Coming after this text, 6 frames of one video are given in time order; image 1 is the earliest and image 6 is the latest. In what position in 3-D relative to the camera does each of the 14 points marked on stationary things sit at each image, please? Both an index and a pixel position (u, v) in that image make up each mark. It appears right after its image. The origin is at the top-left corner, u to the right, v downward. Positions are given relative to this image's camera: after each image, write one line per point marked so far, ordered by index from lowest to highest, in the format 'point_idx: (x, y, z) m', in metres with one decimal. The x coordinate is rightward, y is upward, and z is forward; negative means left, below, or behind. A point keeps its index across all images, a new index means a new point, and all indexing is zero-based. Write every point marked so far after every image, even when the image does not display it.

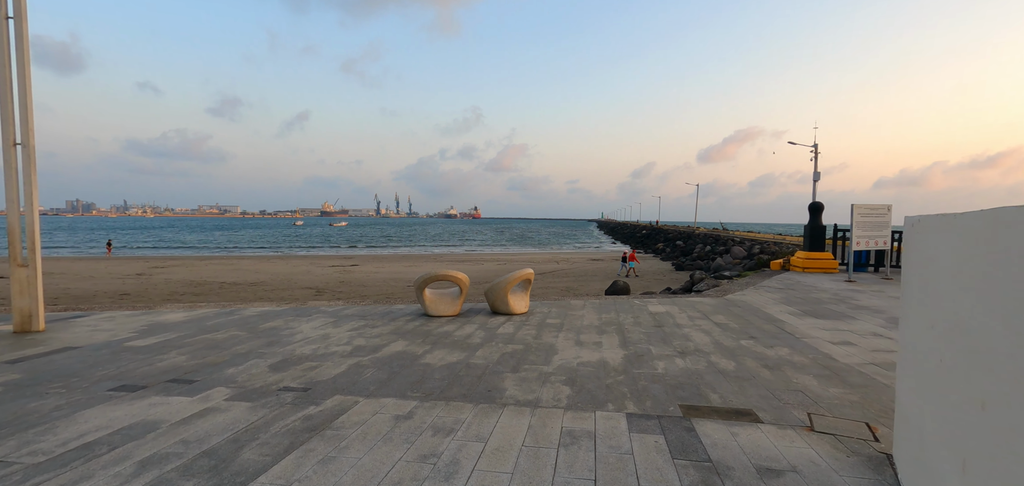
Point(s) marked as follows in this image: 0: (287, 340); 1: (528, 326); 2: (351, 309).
0: (-2.9, -1.2, +6.1) m
1: (+0.2, -1.2, +6.9) m
2: (-2.8, -1.1, +8.4) m
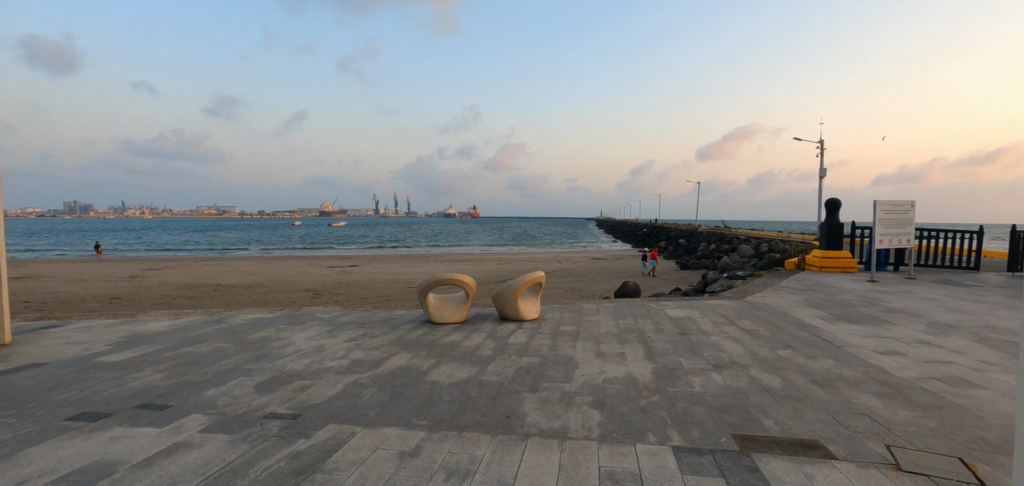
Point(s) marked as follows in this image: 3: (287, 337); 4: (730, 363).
0: (-2.7, -1.2, +5.6) m
1: (+0.4, -1.2, +6.4) m
2: (-2.6, -1.2, +7.8) m
3: (-2.9, -1.2, +6.3) m
4: (+2.3, -1.2, +5.0) m
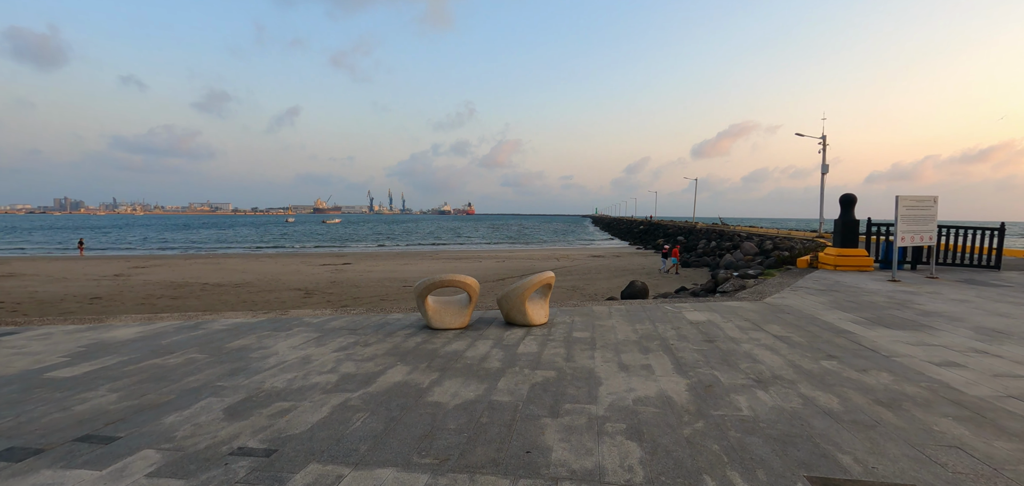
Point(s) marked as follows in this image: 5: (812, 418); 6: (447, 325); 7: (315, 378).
0: (-2.6, -1.2, +4.9) m
1: (+0.5, -1.2, +5.7) m
2: (-2.5, -1.1, +7.1) m
3: (-2.8, -1.2, +5.6) m
4: (+2.4, -1.2, +4.4) m
5: (+2.2, -1.3, +3.5) m
6: (-0.9, -1.1, +6.4) m
7: (-1.8, -1.2, +4.5) m
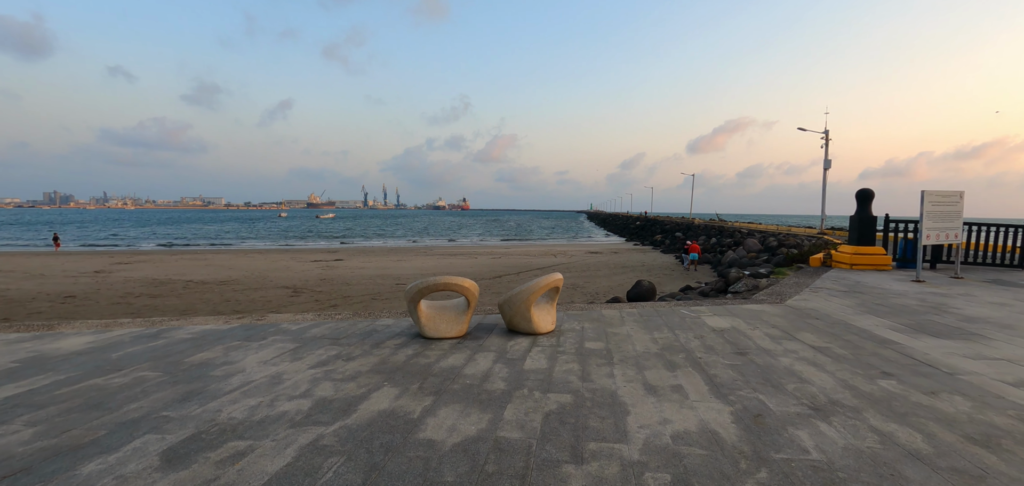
0: (-2.5, -1.2, +4.1) m
1: (+0.5, -1.2, +5.0) m
2: (-2.5, -1.1, +6.4) m
3: (-2.8, -1.2, +4.8) m
4: (+2.4, -1.2, +3.7) m
5: (+2.3, -1.3, +2.8) m
6: (-0.8, -1.1, +5.7) m
7: (-1.7, -1.2, +3.7) m
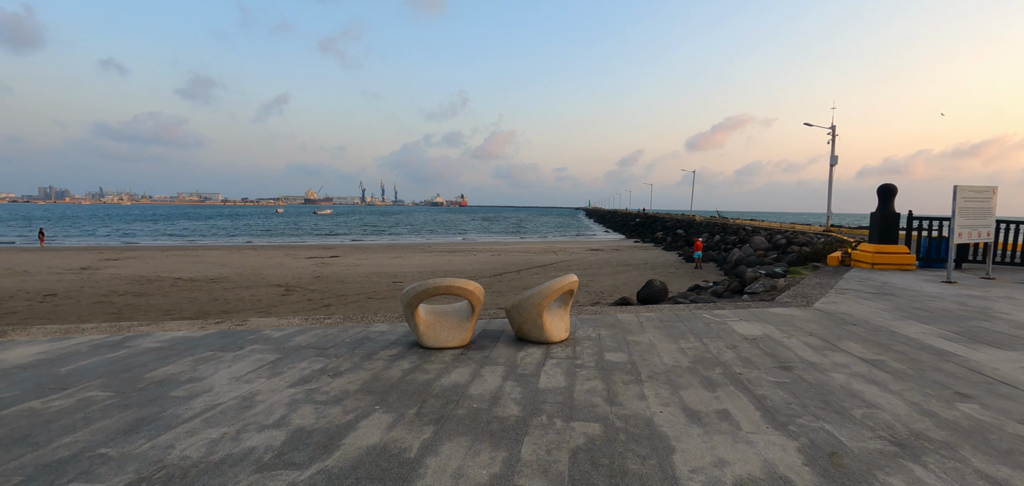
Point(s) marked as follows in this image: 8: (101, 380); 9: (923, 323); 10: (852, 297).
0: (-2.4, -1.2, +3.5) m
1: (+0.6, -1.1, +4.4) m
2: (-2.4, -1.0, +5.7) m
3: (-2.7, -1.2, +4.2) m
4: (+2.6, -1.2, +3.1) m
5: (+2.4, -1.3, +2.2) m
6: (-0.7, -1.0, +5.0) m
7: (-1.6, -1.2, +3.0) m
8: (-3.4, -1.1, +4.1) m
9: (+5.4, -1.0, +6.4) m
10: (+5.8, -0.9, +8.3) m
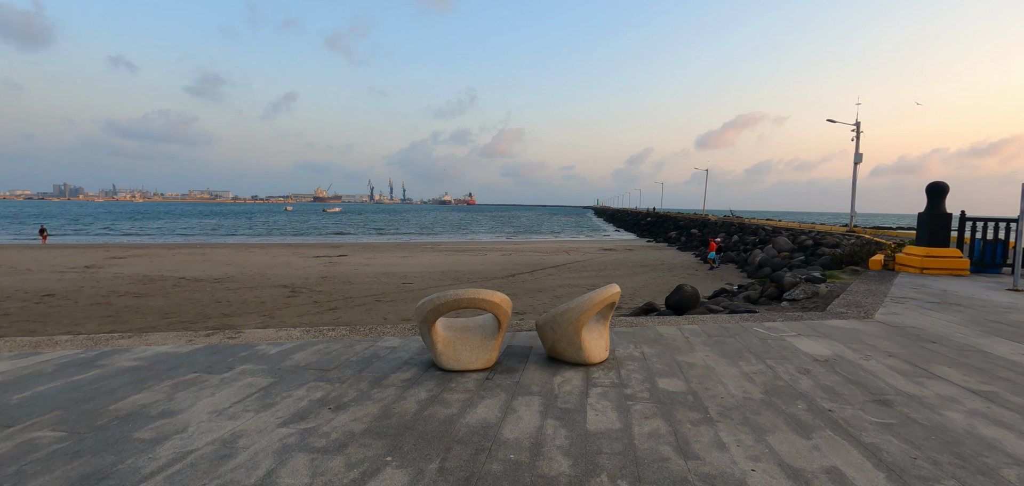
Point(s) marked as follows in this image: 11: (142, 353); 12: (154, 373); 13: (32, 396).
0: (-2.1, -1.2, +2.7) m
1: (+0.9, -1.2, +3.6) m
2: (-2.1, -1.1, +5.0) m
3: (-2.4, -1.2, +3.5) m
4: (+2.8, -1.3, +2.3) m
5: (+2.6, -1.4, +1.4) m
6: (-0.4, -1.1, +4.3) m
7: (-1.4, -1.3, +2.3) m
8: (-3.1, -1.2, +3.4) m
9: (+5.7, -1.1, +5.5) m
10: (+6.2, -1.0, +7.5) m
11: (-3.7, -1.1, +4.8) m
12: (-3.1, -1.1, +4.2) m
13: (-3.6, -1.1, +3.7) m
